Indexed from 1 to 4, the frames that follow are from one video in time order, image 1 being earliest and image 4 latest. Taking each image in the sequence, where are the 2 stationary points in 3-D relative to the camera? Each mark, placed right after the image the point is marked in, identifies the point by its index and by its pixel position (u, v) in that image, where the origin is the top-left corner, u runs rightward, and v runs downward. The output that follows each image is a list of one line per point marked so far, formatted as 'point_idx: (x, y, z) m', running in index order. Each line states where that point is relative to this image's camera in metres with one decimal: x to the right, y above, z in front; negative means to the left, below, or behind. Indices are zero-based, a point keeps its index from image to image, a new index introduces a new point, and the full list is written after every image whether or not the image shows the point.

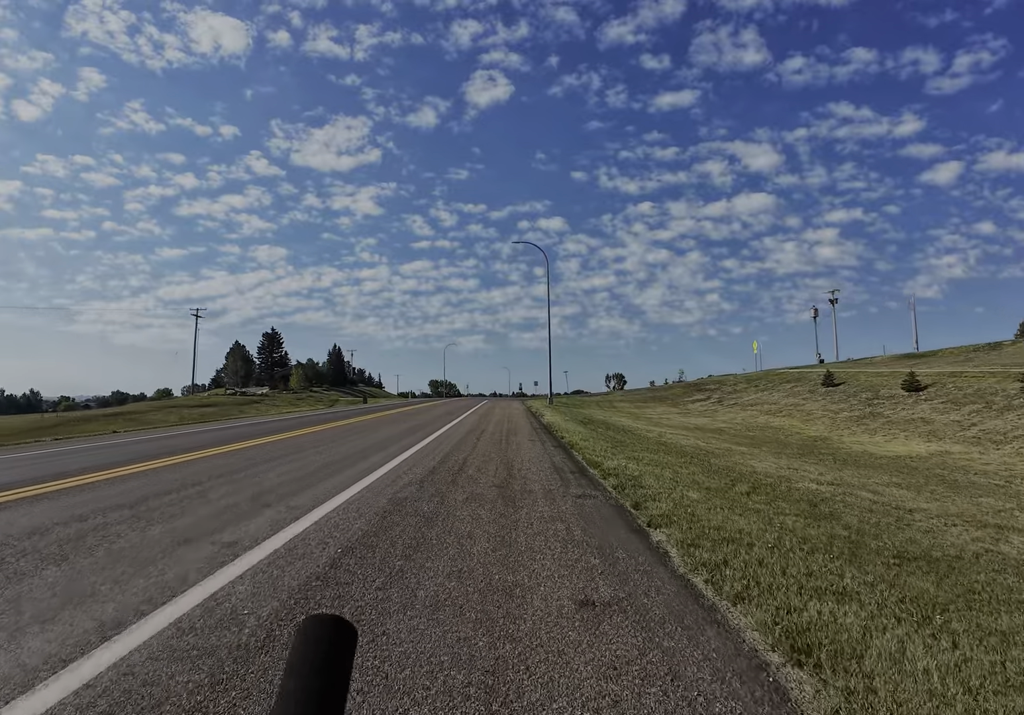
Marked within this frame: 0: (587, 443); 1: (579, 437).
0: (+2.0, -2.2, +16.2) m
1: (+2.0, -2.3, +18.8) m
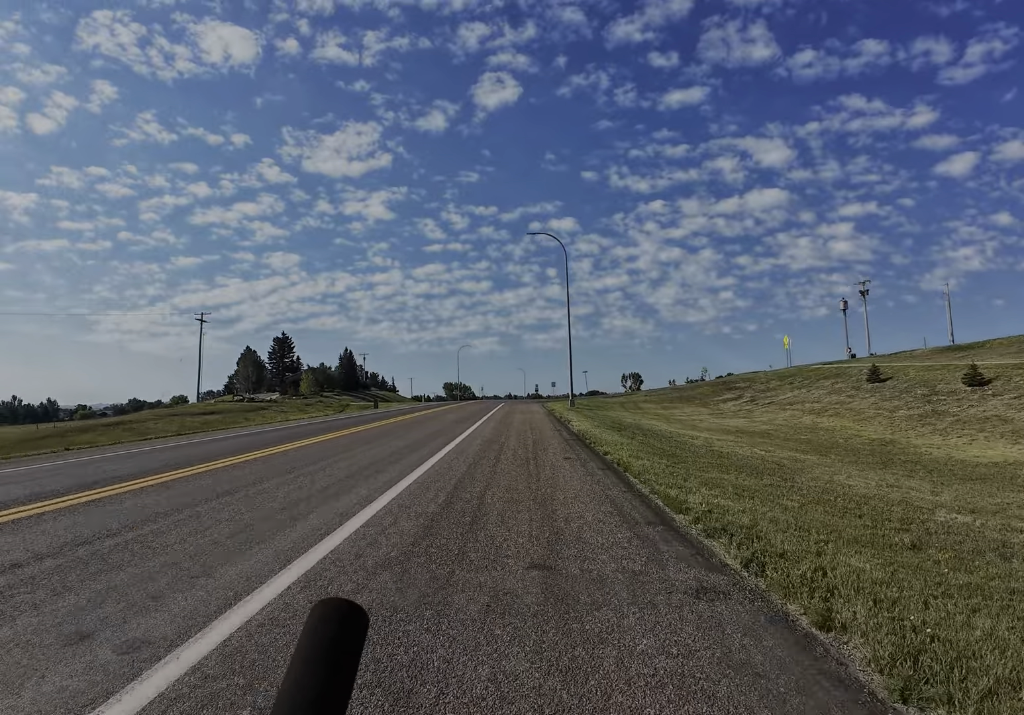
0: (+2.5, -2.1, +12.7) m
1: (+2.6, -2.1, +15.3) m
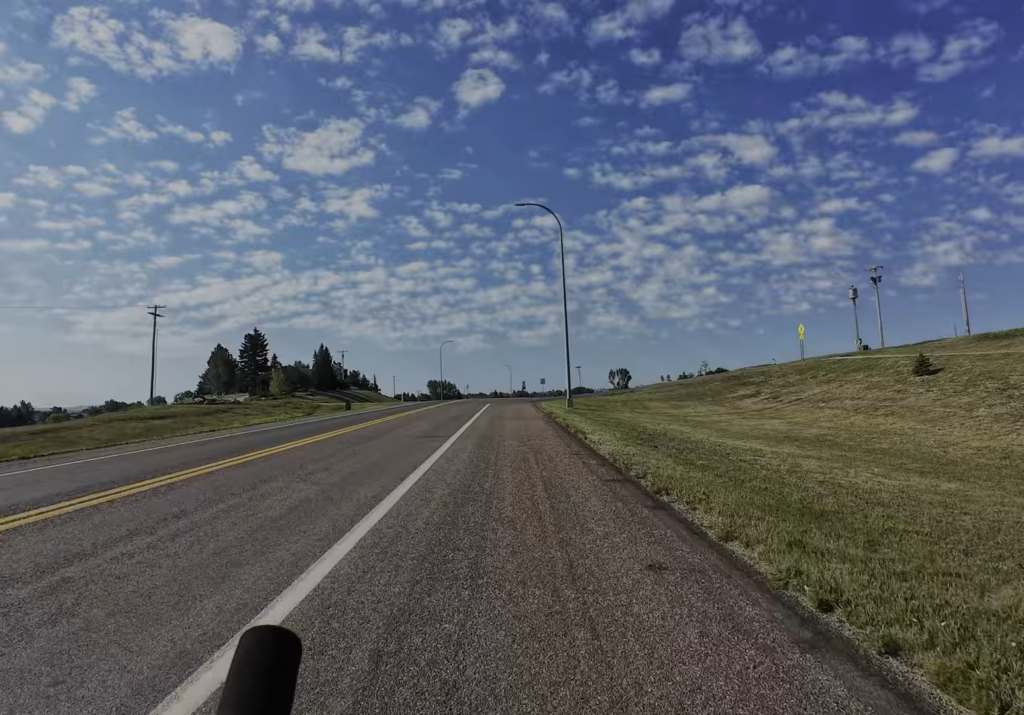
0: (+2.5, -1.7, +5.9) m
1: (+2.5, -1.8, +8.5) m
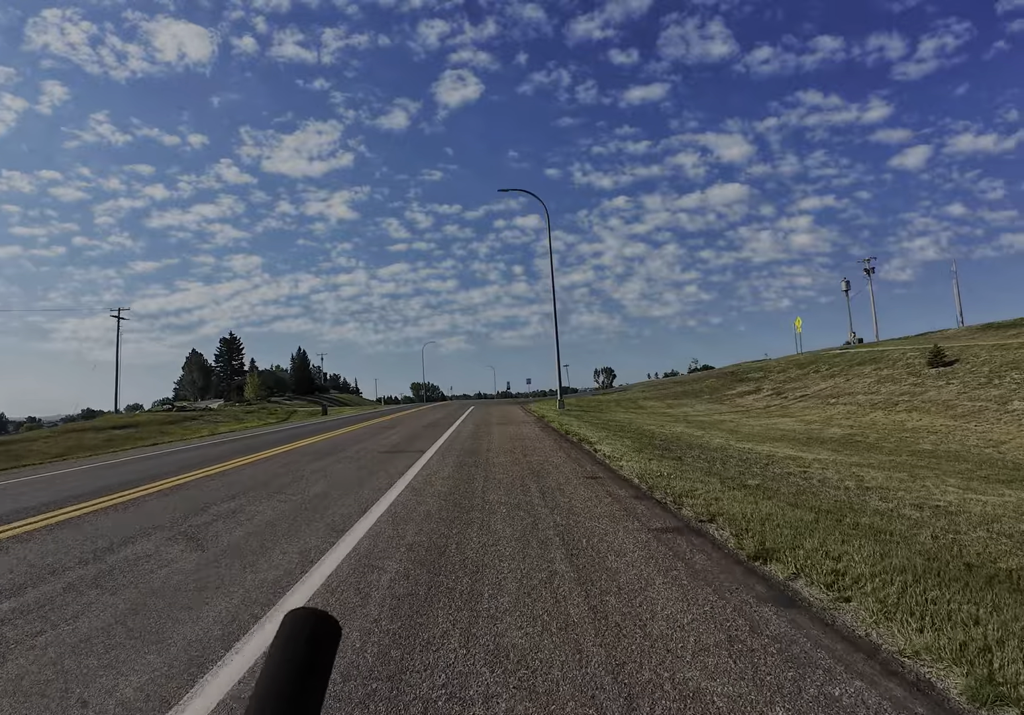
0: (+2.6, -1.5, +2.9) m
1: (+2.5, -1.6, +5.5) m
